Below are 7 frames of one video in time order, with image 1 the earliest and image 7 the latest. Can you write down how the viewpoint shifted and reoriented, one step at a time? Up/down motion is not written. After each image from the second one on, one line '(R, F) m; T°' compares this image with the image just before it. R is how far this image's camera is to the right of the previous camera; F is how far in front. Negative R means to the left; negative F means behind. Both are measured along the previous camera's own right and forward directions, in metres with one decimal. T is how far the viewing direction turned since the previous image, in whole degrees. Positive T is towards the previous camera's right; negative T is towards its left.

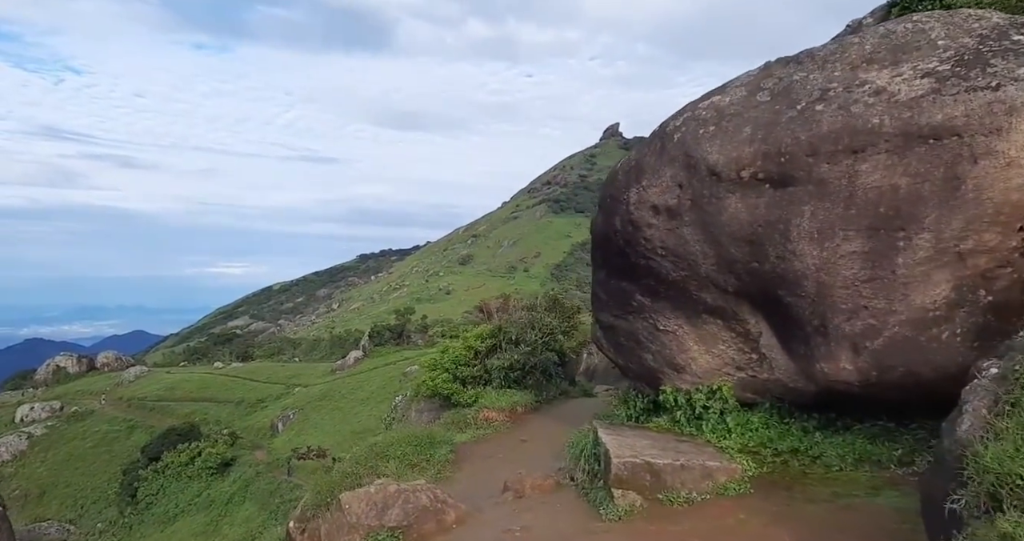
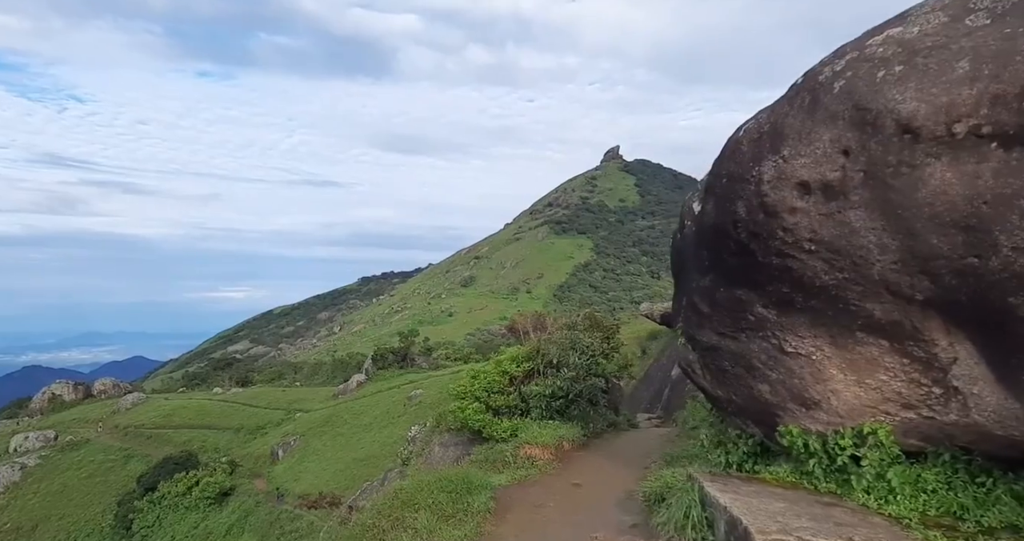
(-0.8, +2.3) m; 0°
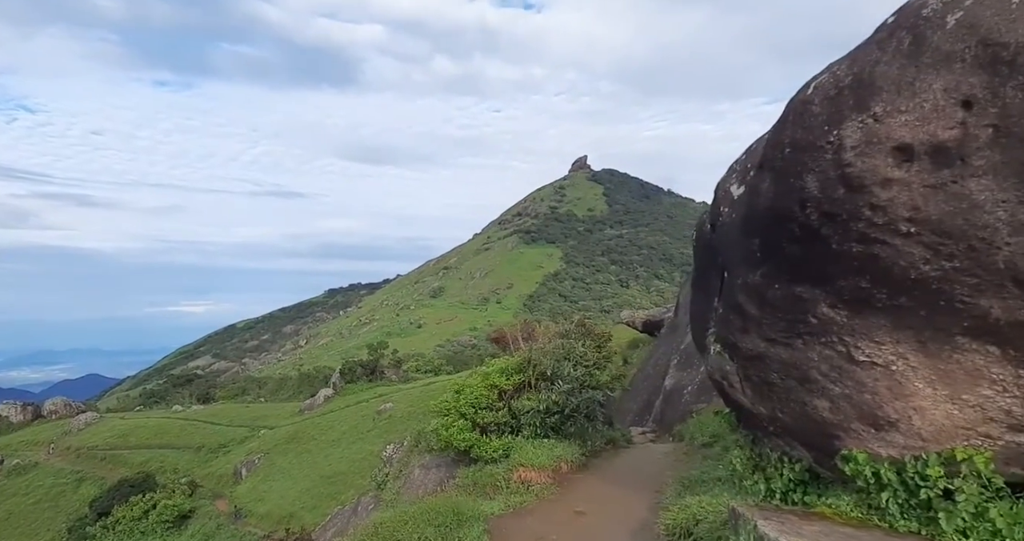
(-0.4, +1.5) m; +3°
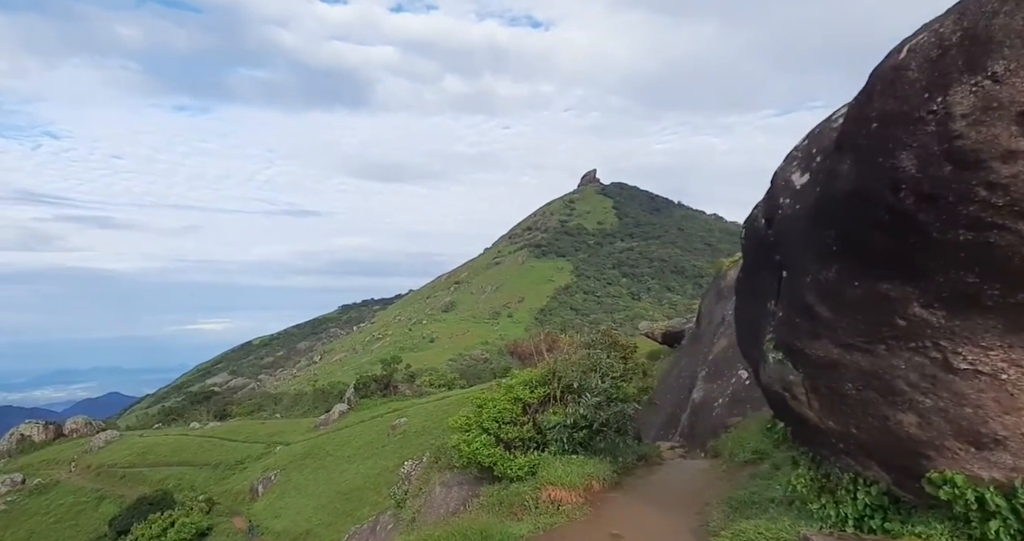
(-0.2, +0.7) m; -1°
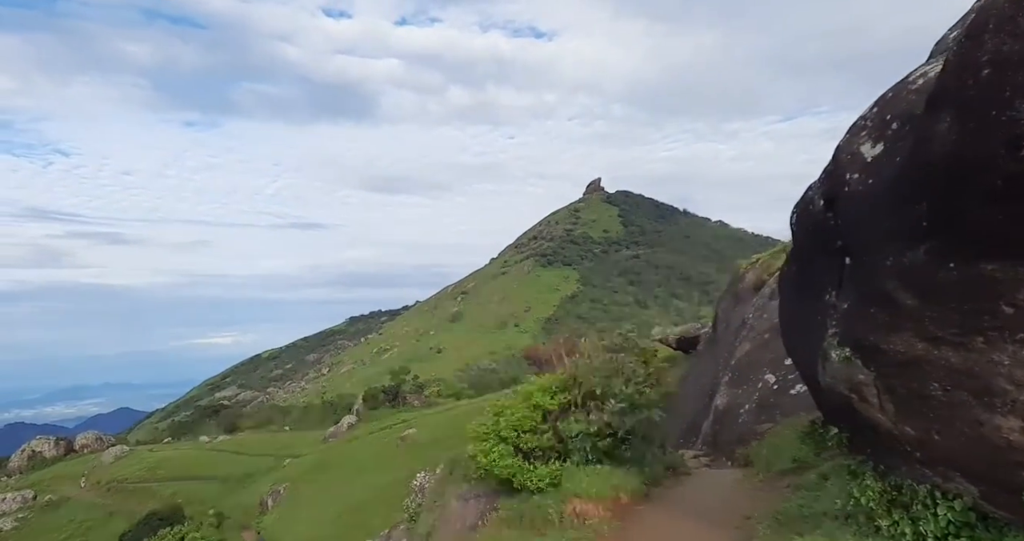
(-0.2, +0.7) m; -1°
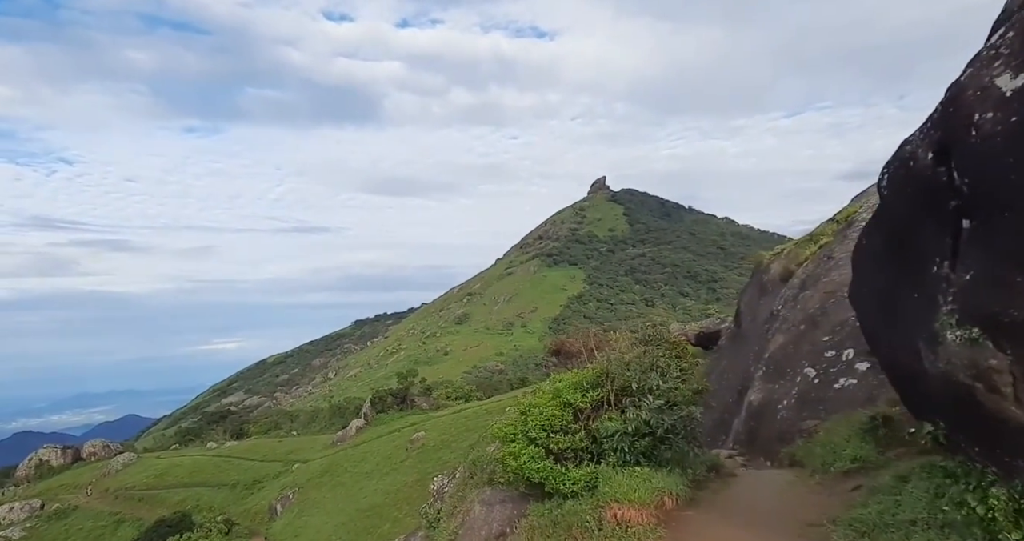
(-0.4, +0.9) m; 0°
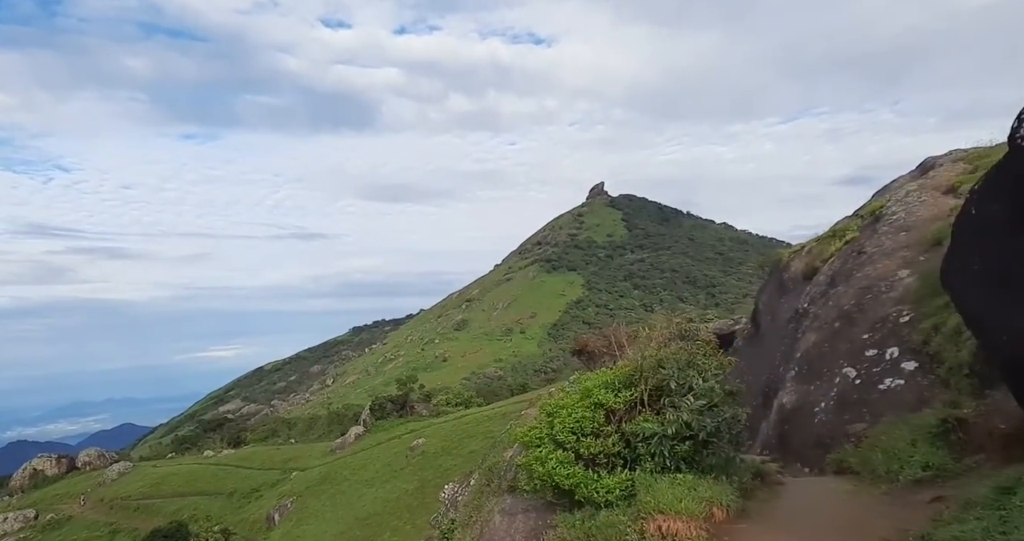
(-0.5, +1.0) m; 0°
